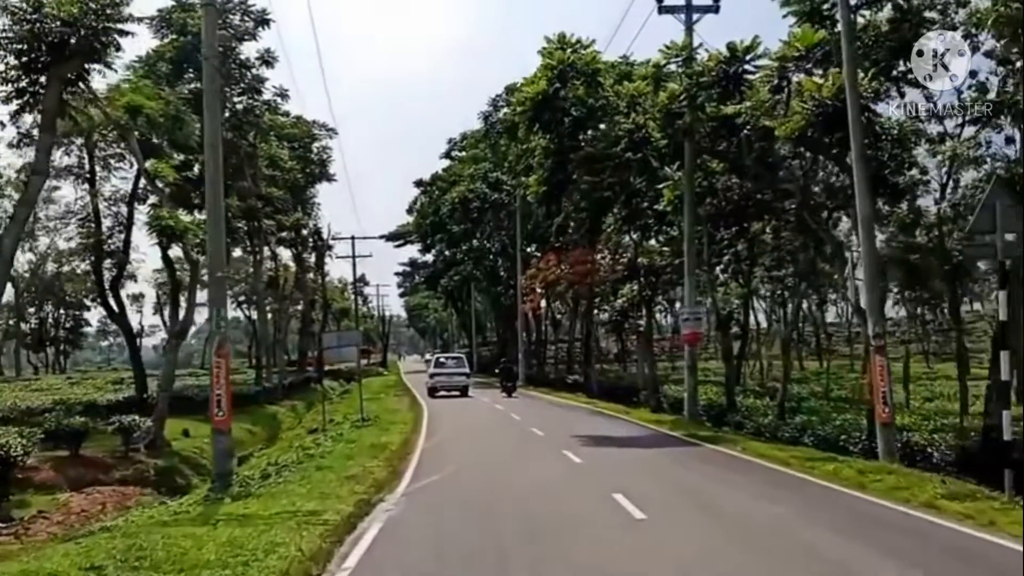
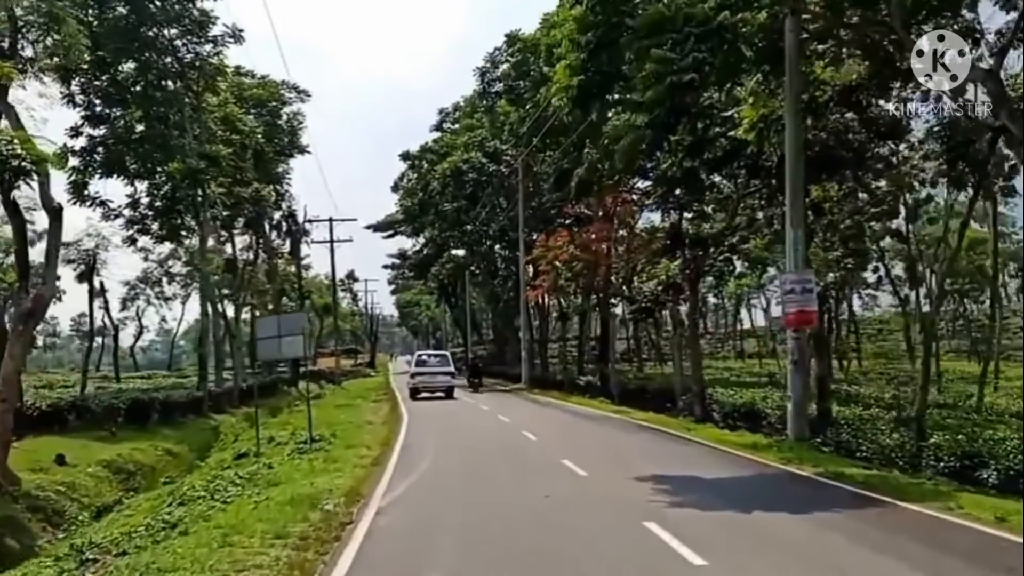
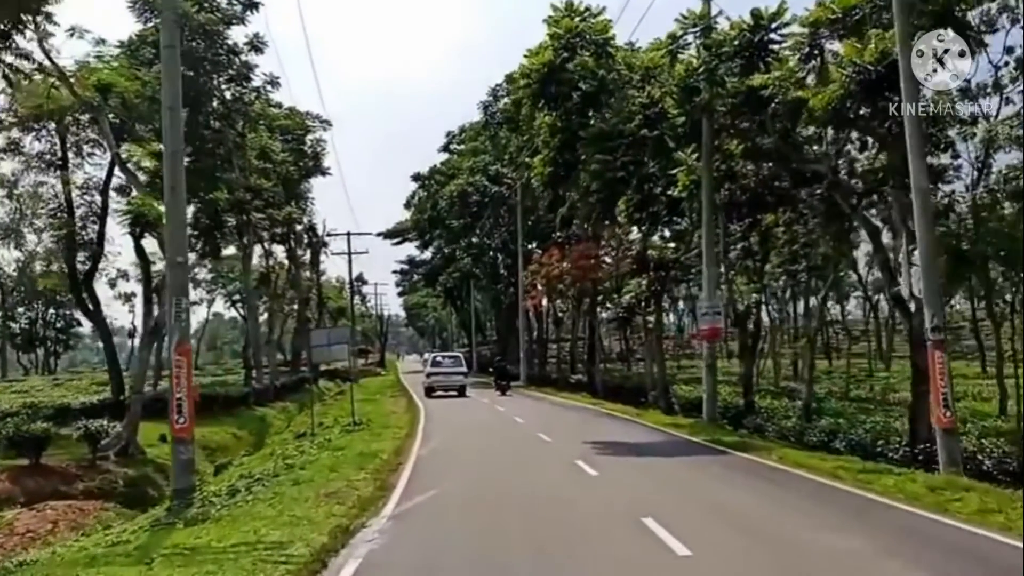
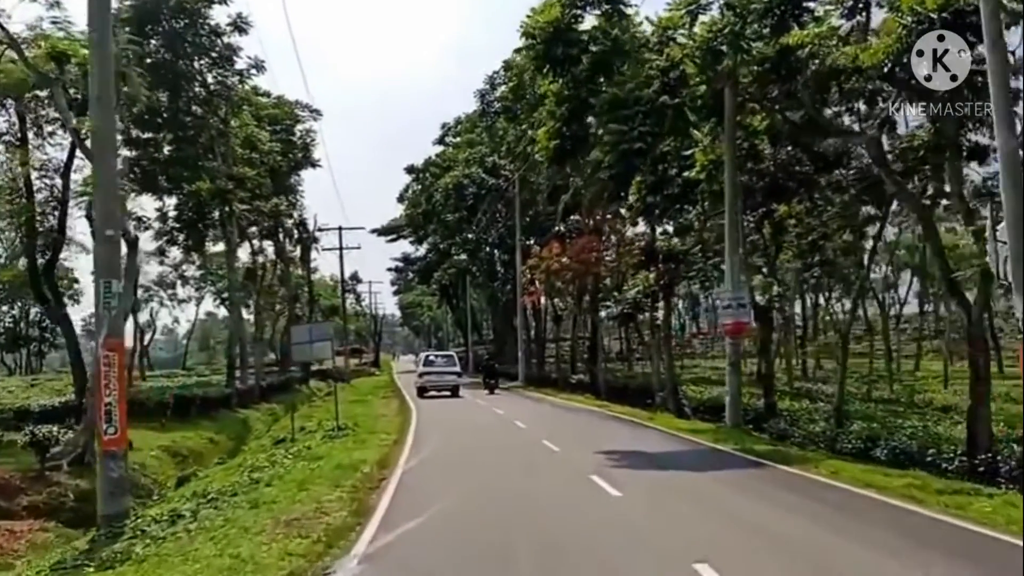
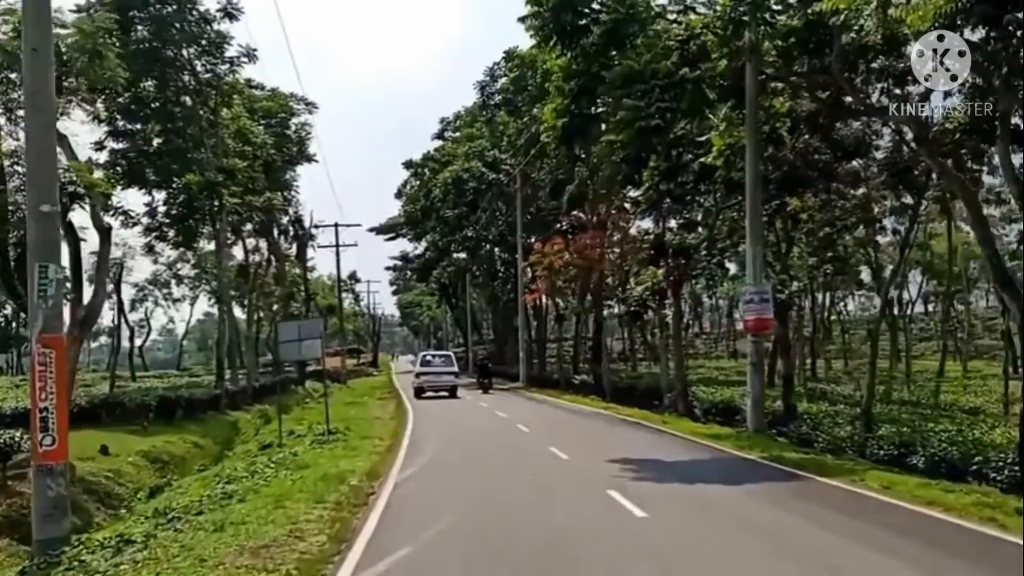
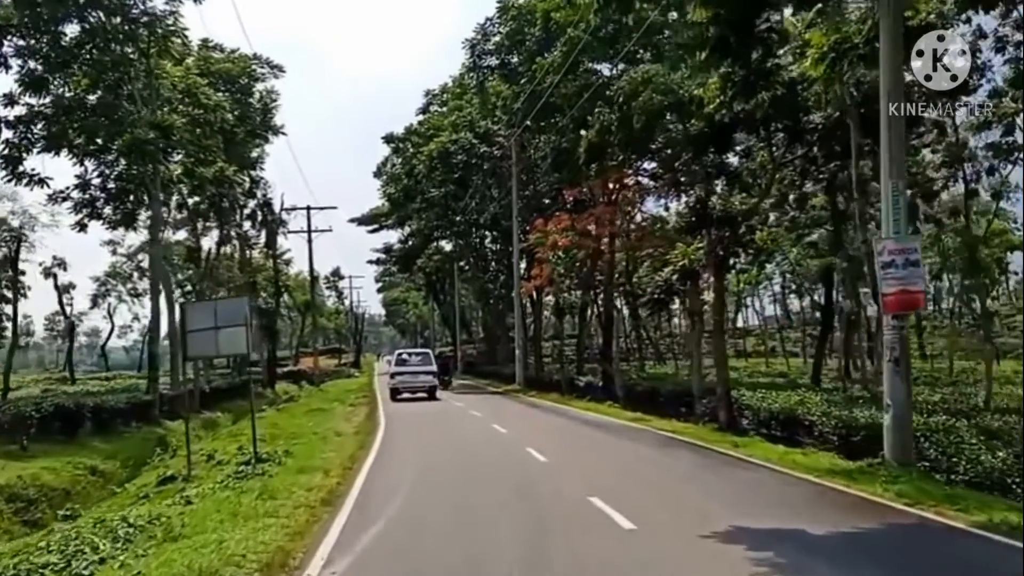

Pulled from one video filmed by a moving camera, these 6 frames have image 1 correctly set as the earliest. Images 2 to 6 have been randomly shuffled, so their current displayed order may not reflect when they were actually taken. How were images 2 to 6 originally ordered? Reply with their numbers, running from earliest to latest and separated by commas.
3, 4, 5, 2, 6
